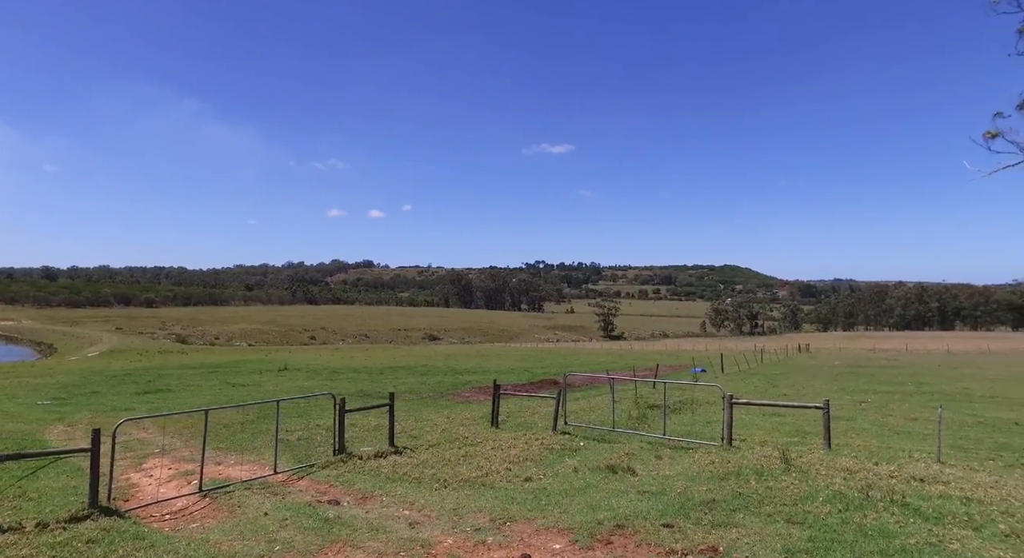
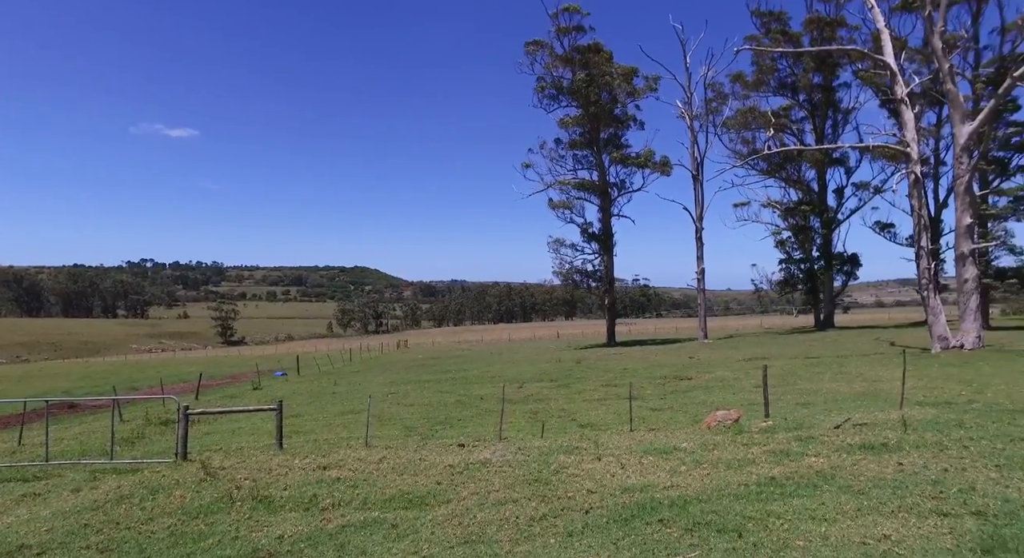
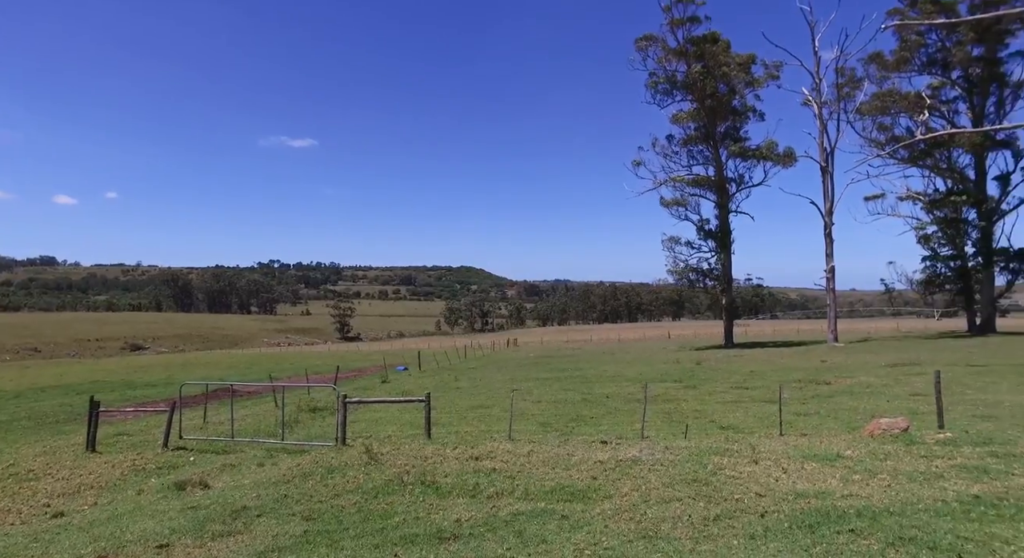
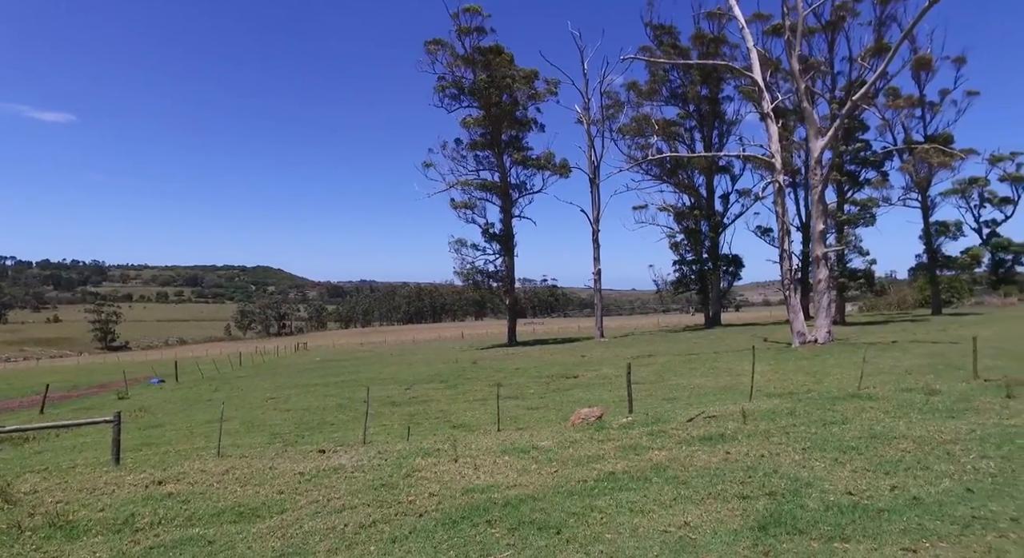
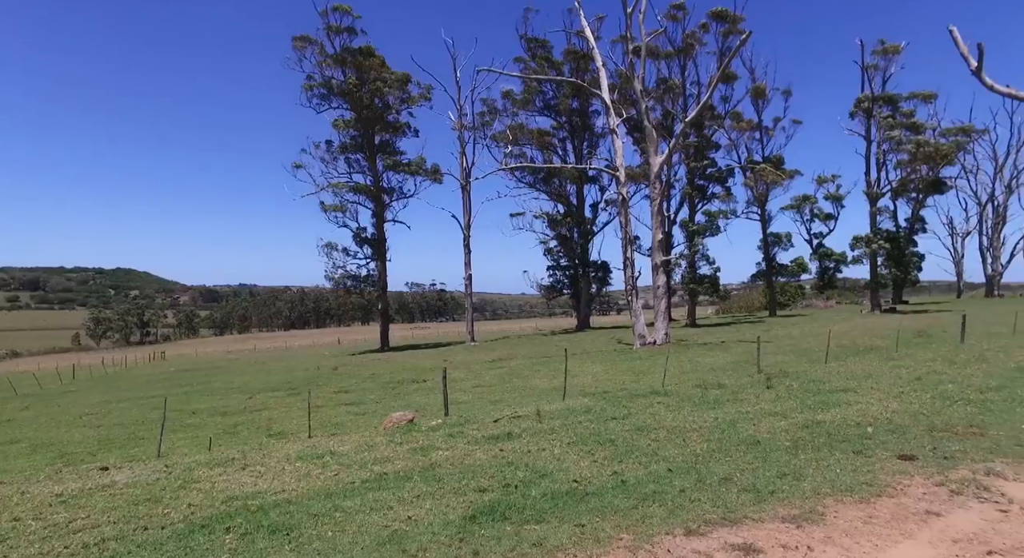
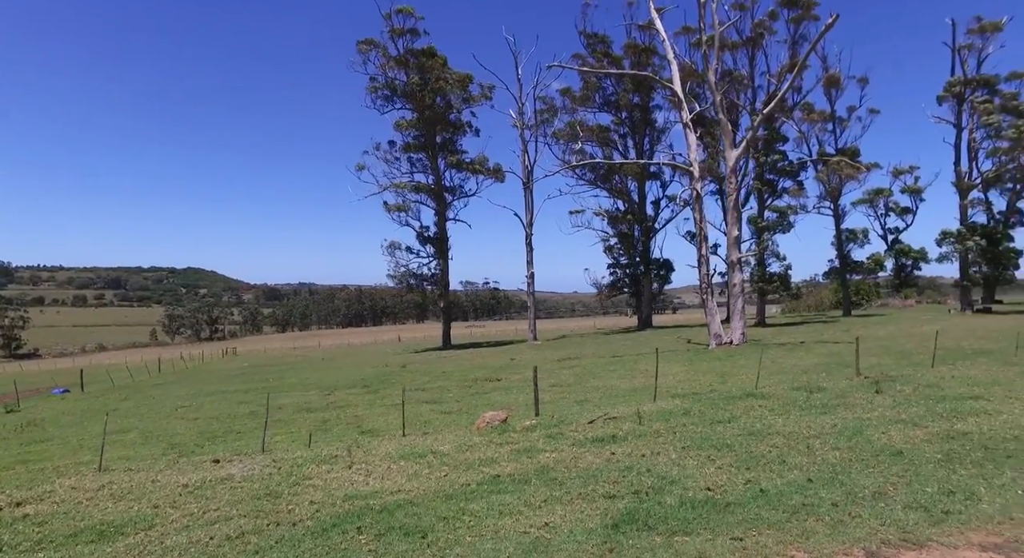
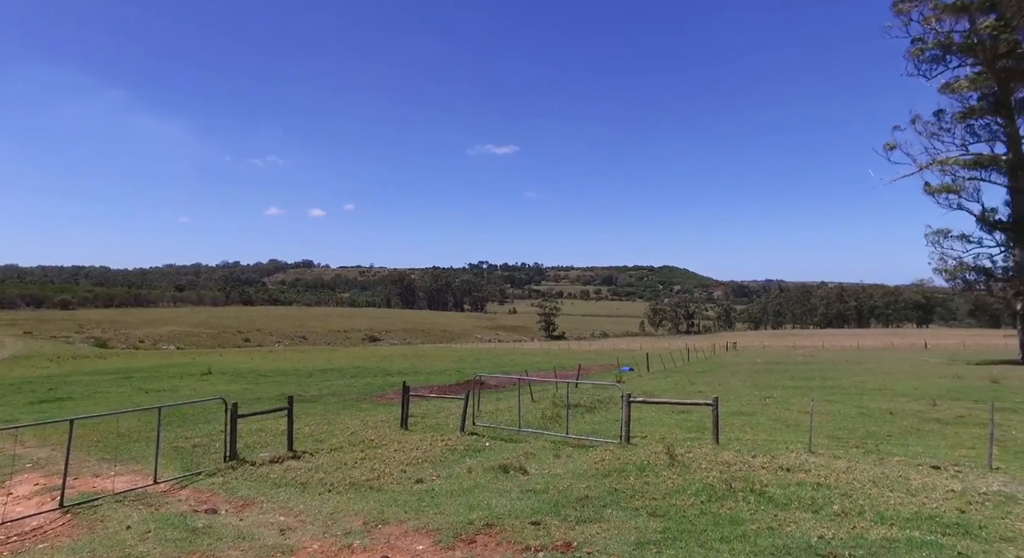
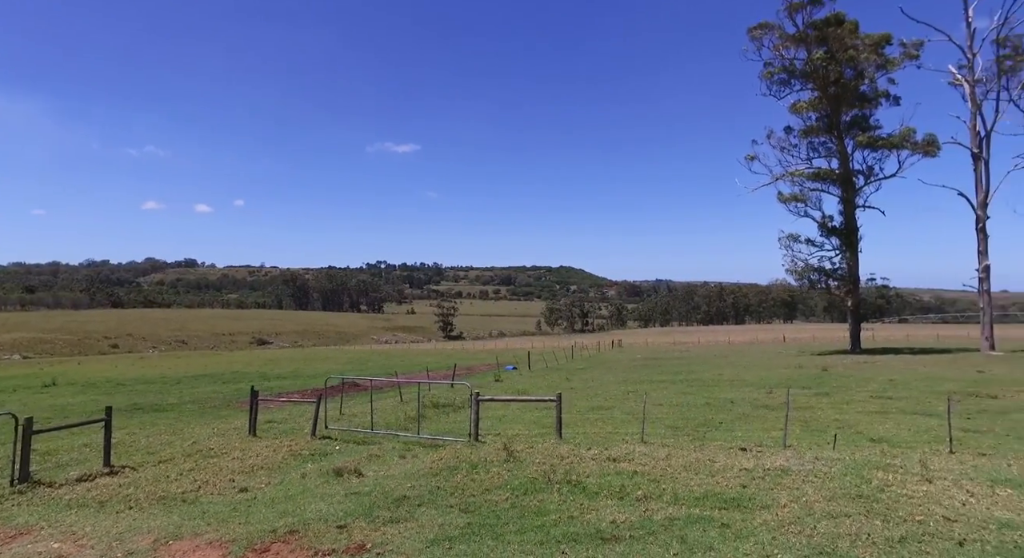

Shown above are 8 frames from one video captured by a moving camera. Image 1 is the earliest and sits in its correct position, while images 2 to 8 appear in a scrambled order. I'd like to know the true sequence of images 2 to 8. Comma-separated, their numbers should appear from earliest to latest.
7, 8, 3, 2, 4, 6, 5
